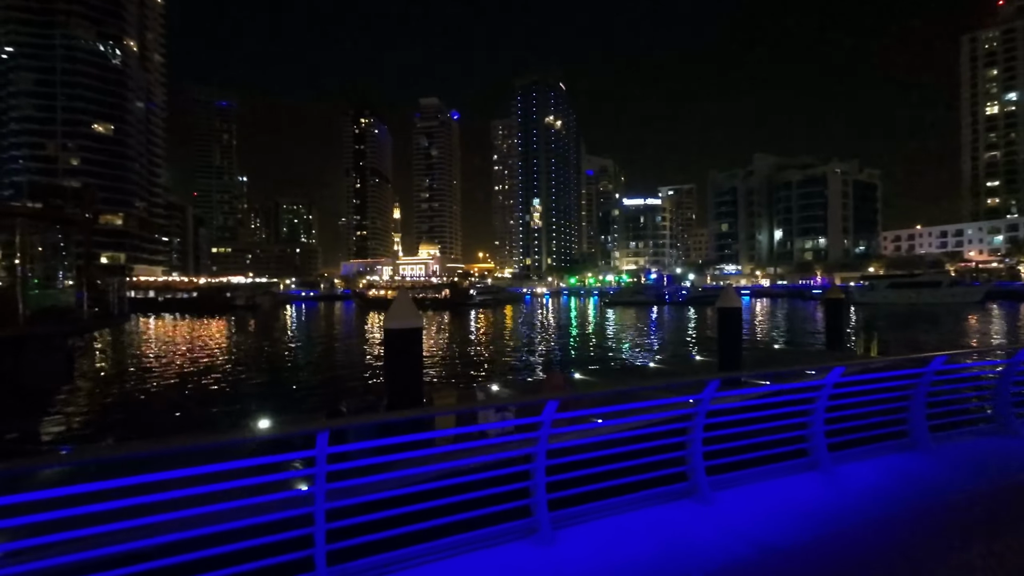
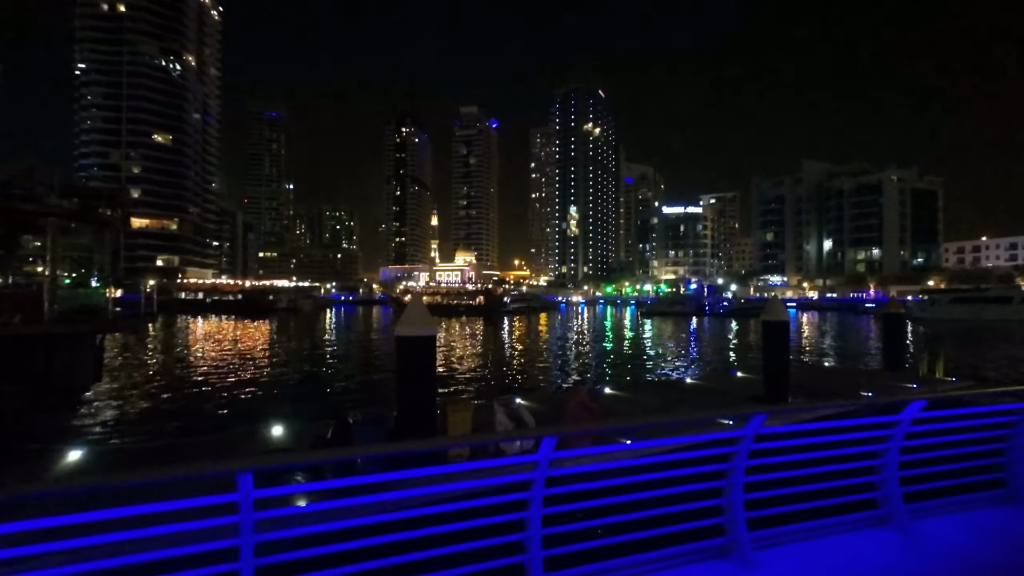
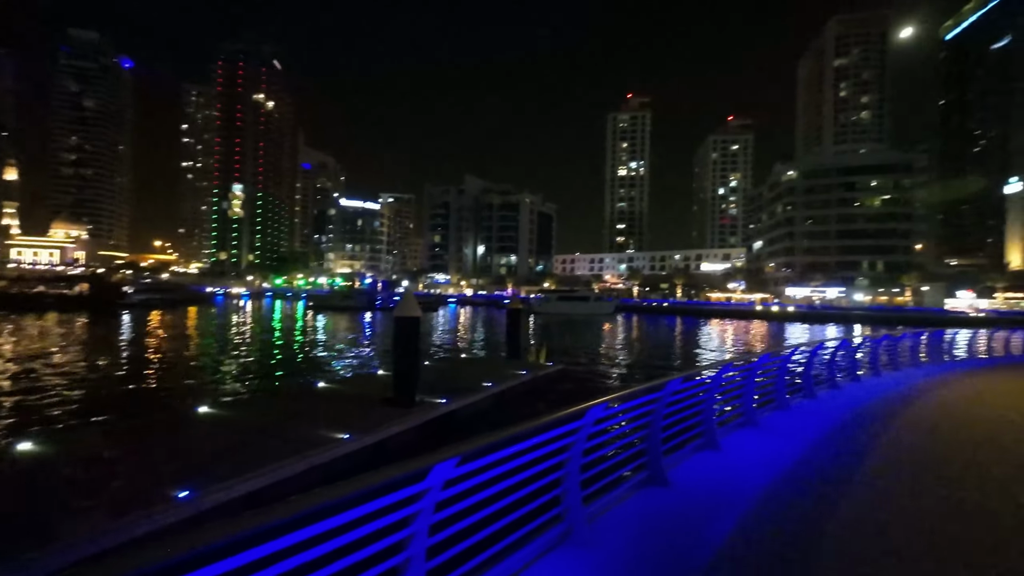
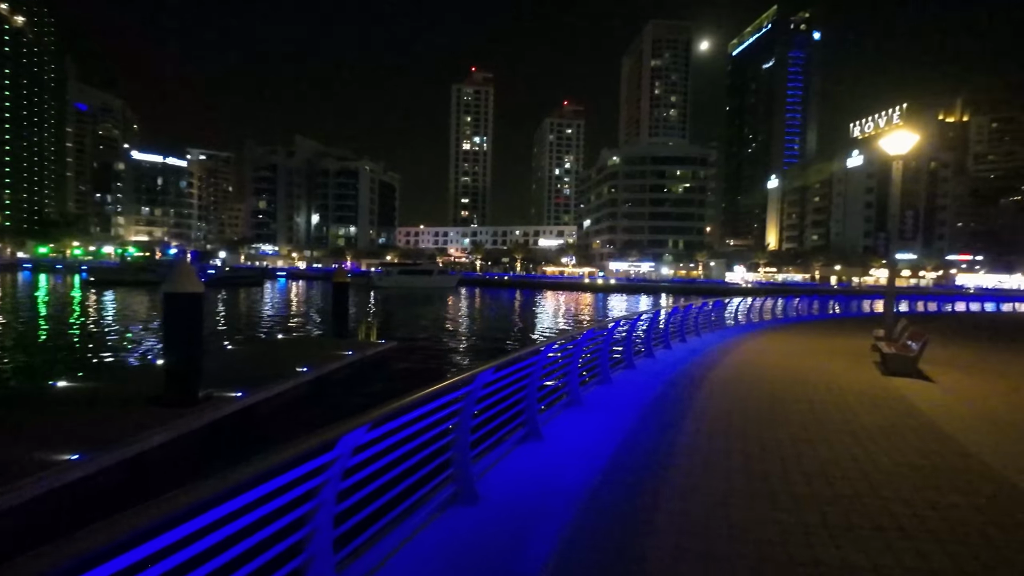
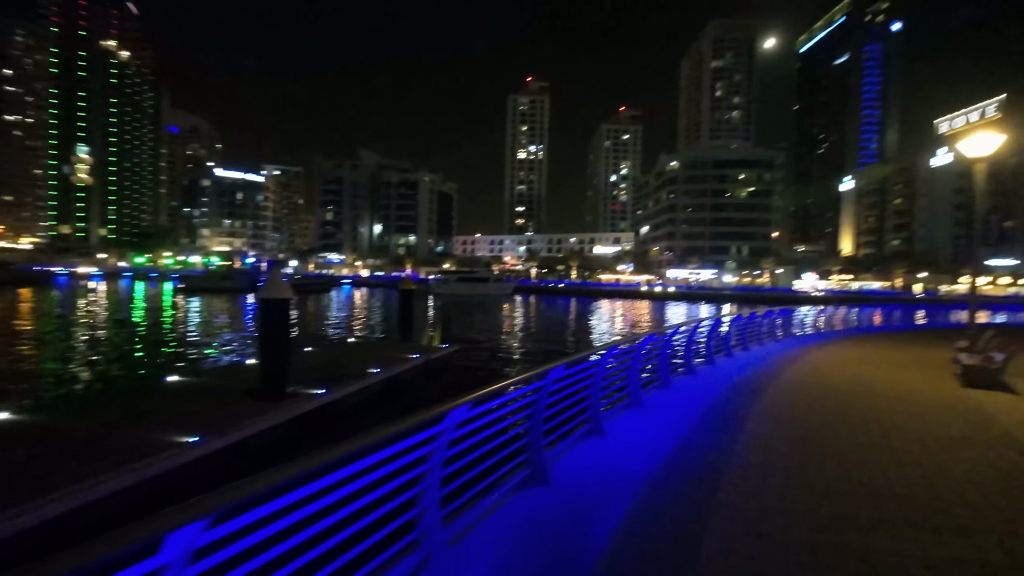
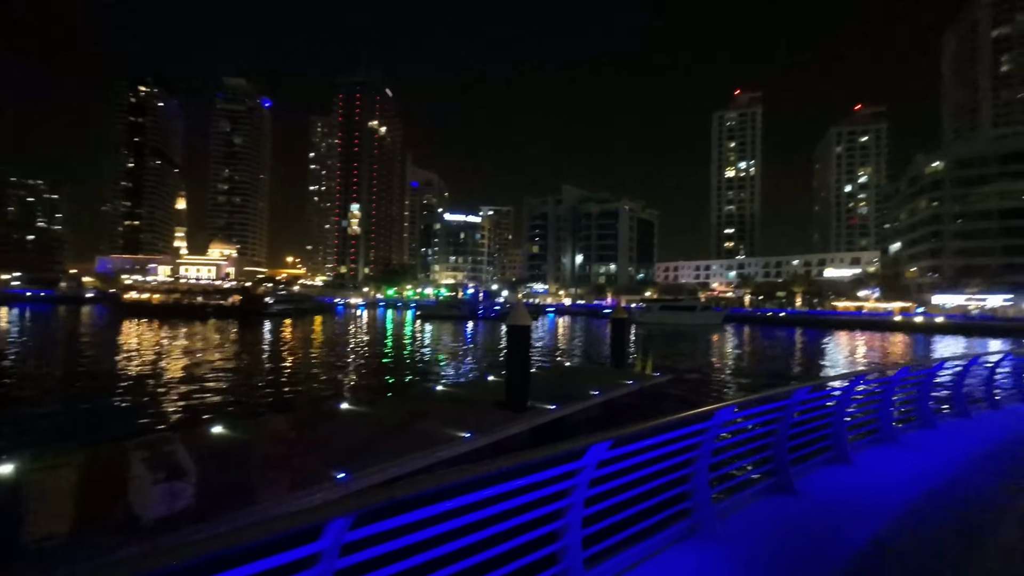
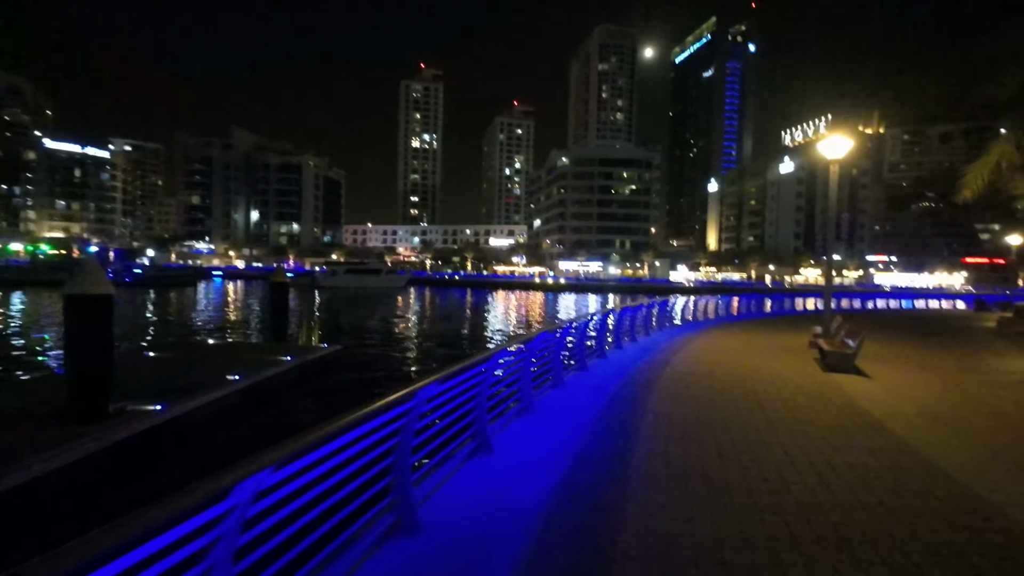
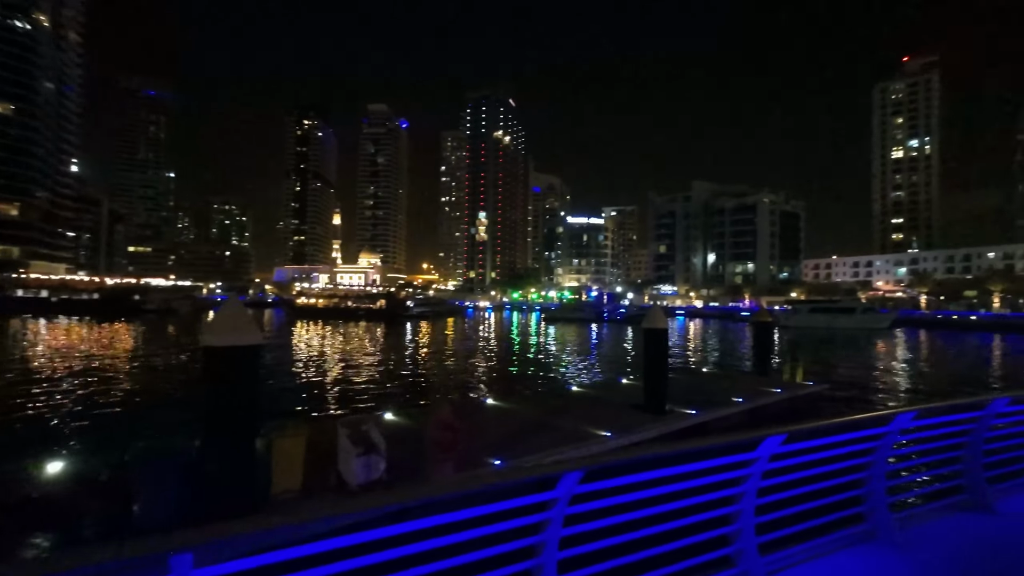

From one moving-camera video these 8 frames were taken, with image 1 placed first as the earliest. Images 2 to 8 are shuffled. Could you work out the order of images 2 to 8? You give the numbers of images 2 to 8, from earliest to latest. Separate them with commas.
2, 8, 6, 3, 5, 4, 7
